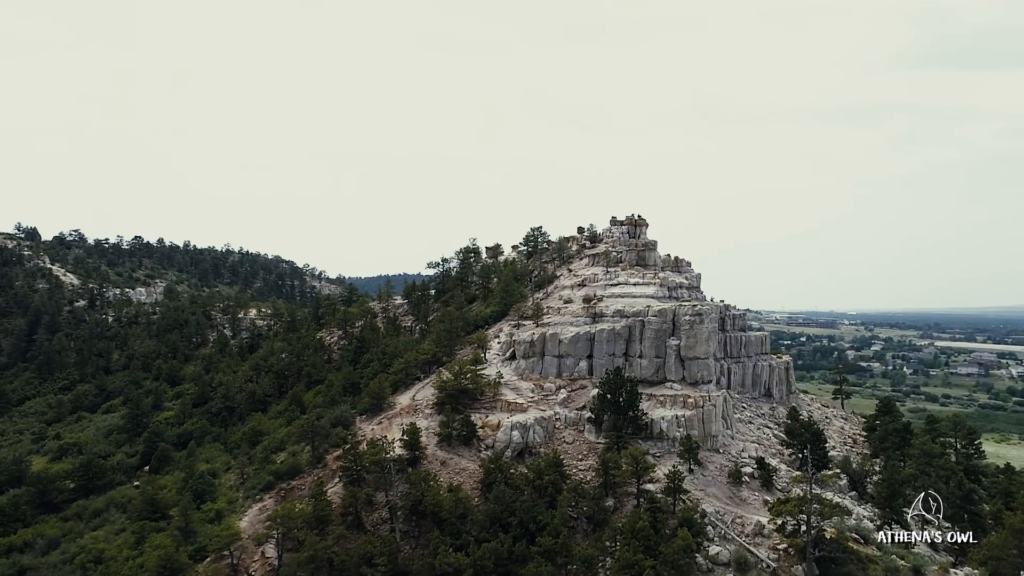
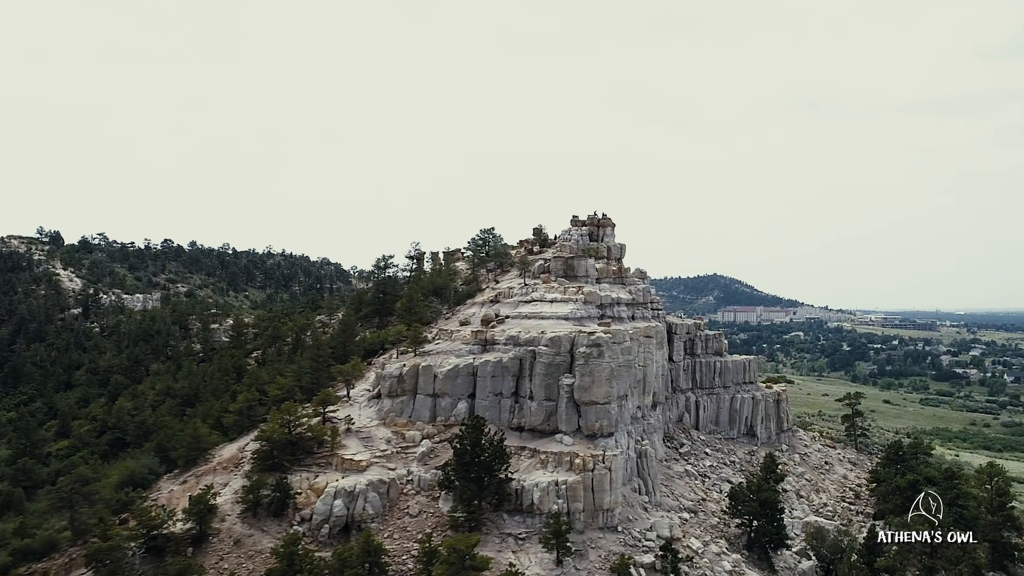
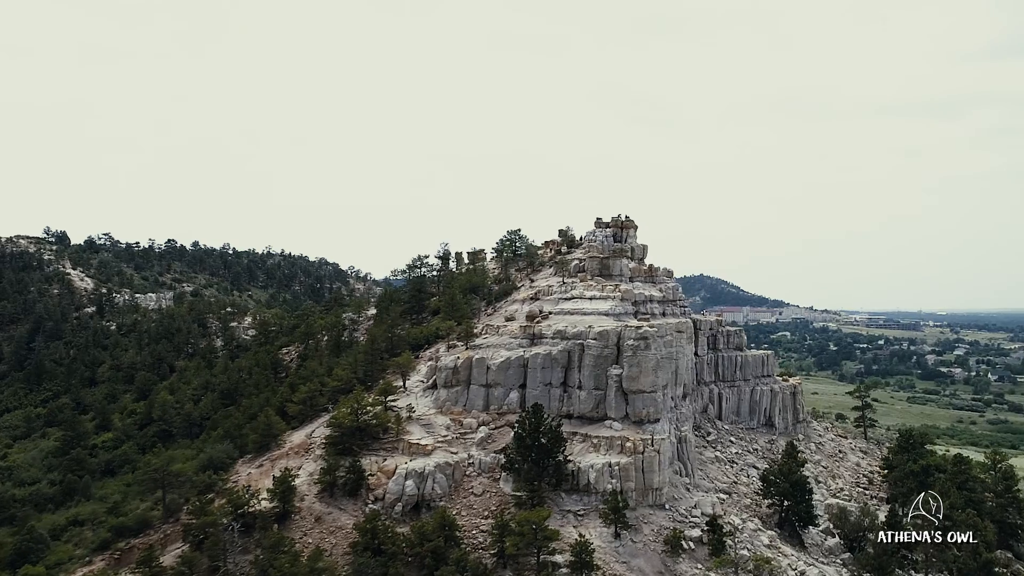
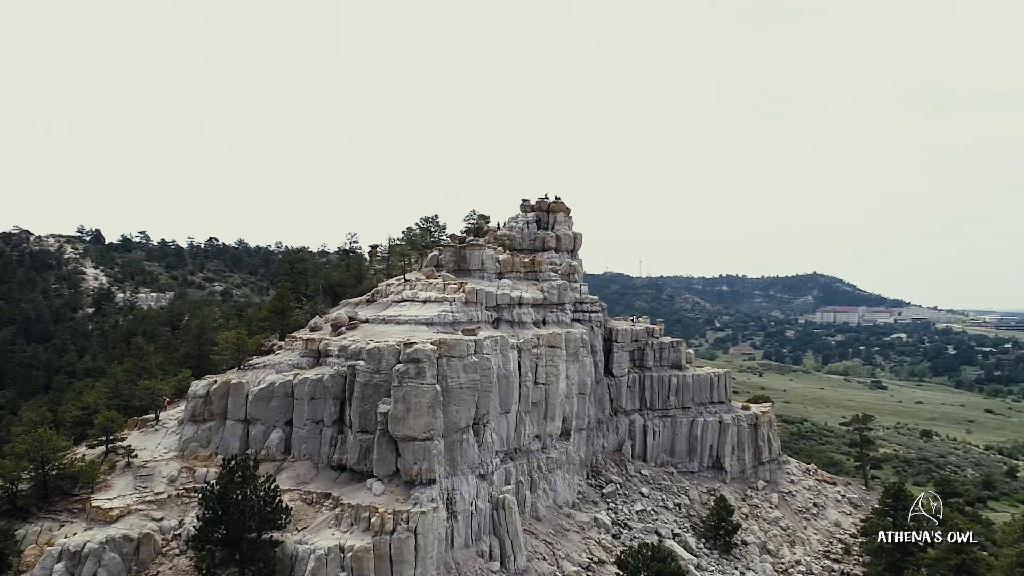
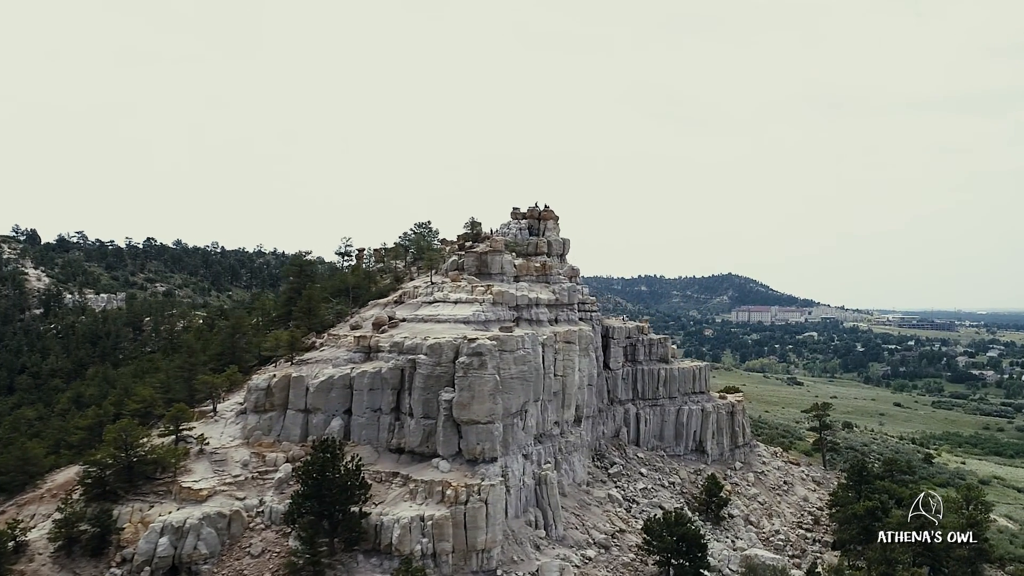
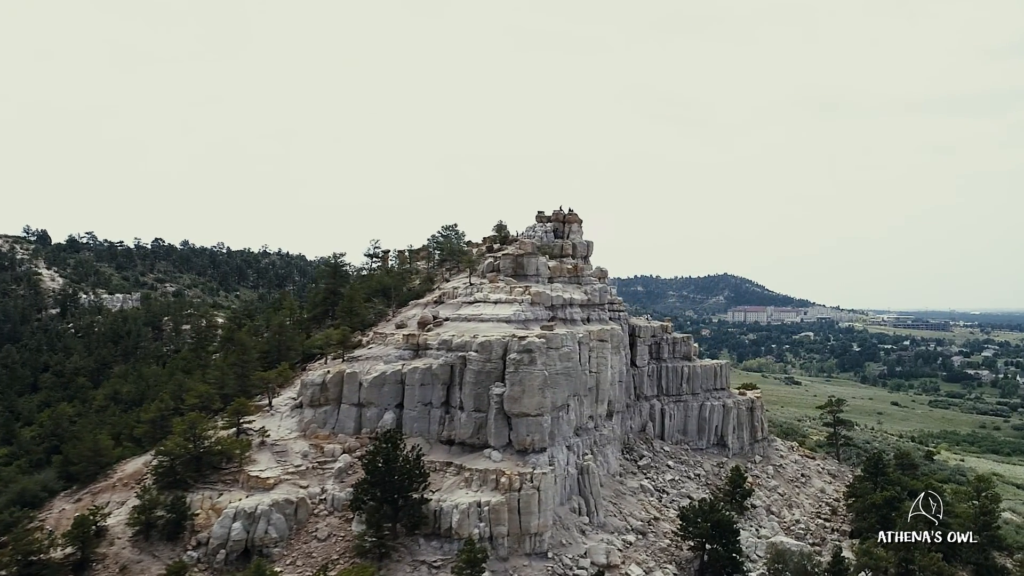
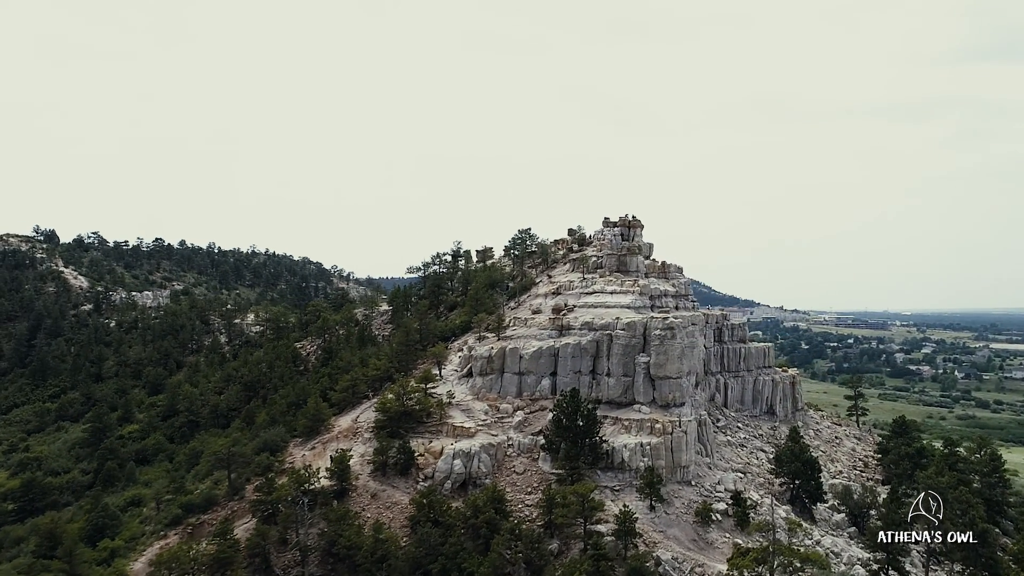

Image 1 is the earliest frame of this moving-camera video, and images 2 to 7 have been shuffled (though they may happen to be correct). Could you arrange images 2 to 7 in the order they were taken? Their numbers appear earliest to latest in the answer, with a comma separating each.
7, 3, 2, 6, 5, 4
